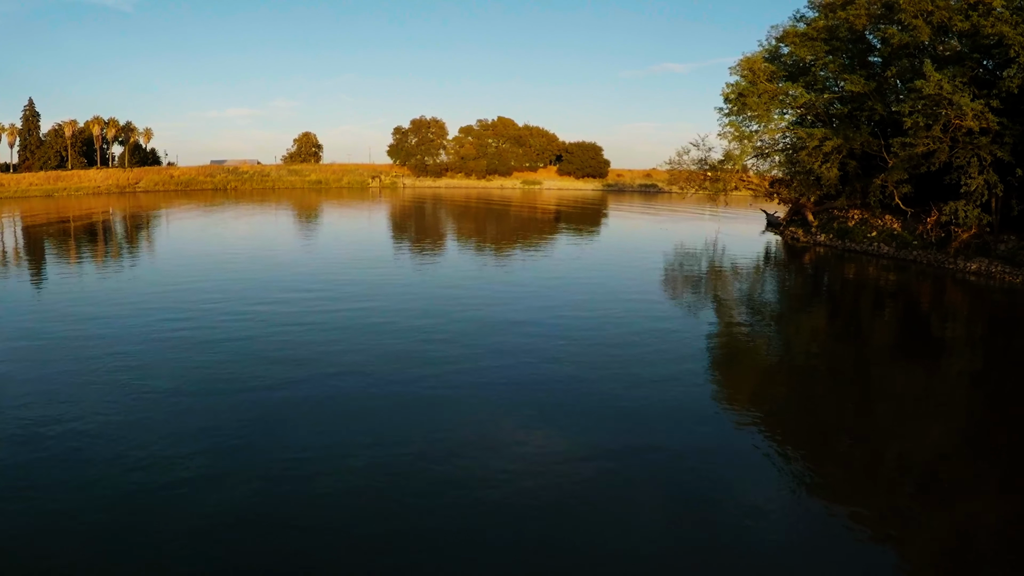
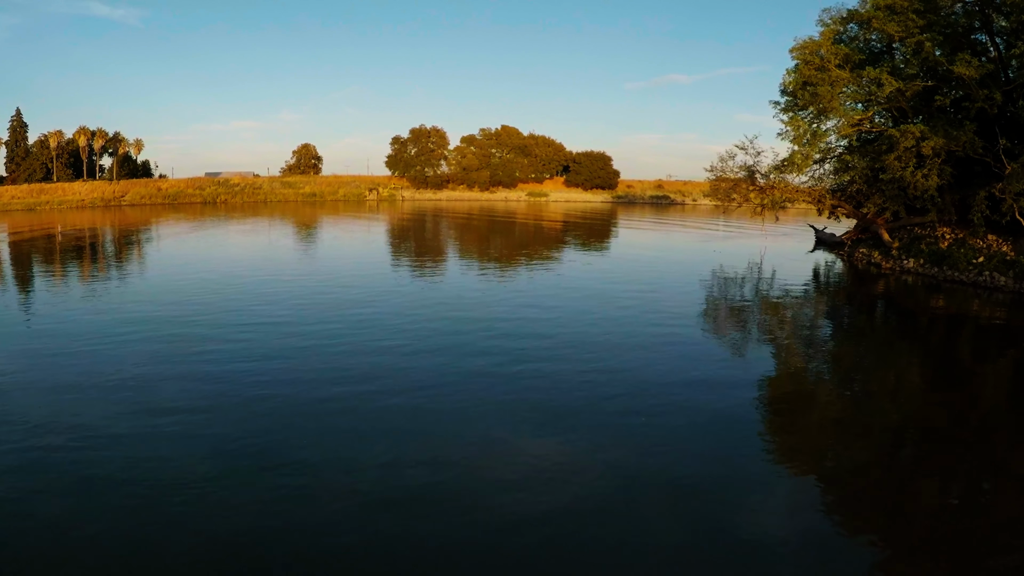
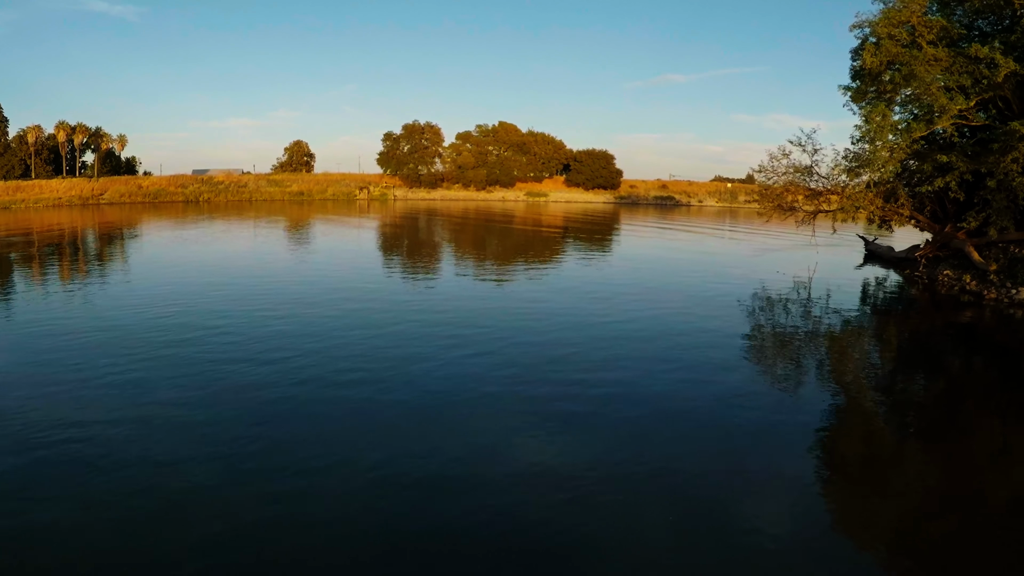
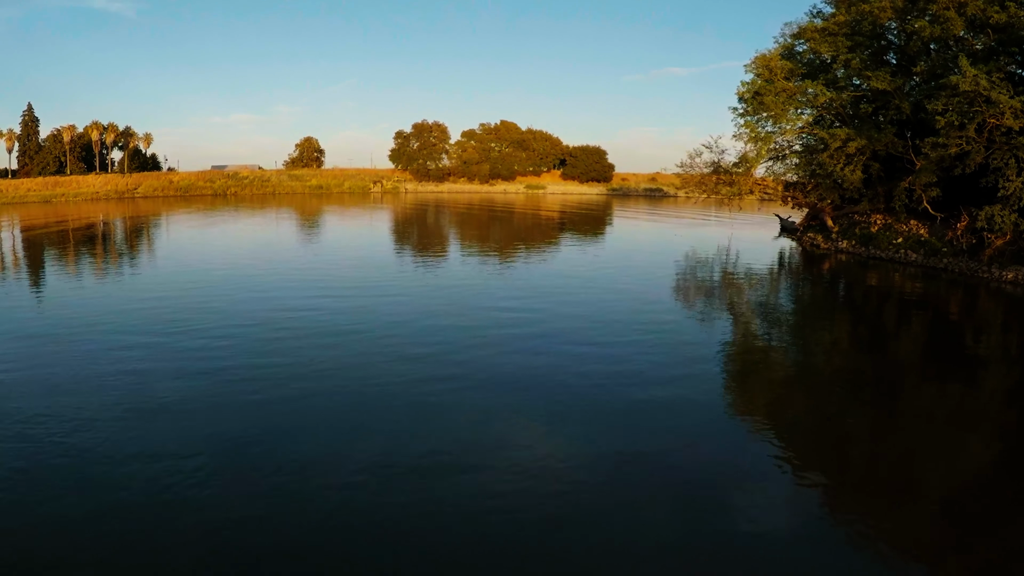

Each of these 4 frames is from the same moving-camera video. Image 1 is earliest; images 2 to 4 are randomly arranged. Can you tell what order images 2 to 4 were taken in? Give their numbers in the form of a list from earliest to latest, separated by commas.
4, 2, 3
